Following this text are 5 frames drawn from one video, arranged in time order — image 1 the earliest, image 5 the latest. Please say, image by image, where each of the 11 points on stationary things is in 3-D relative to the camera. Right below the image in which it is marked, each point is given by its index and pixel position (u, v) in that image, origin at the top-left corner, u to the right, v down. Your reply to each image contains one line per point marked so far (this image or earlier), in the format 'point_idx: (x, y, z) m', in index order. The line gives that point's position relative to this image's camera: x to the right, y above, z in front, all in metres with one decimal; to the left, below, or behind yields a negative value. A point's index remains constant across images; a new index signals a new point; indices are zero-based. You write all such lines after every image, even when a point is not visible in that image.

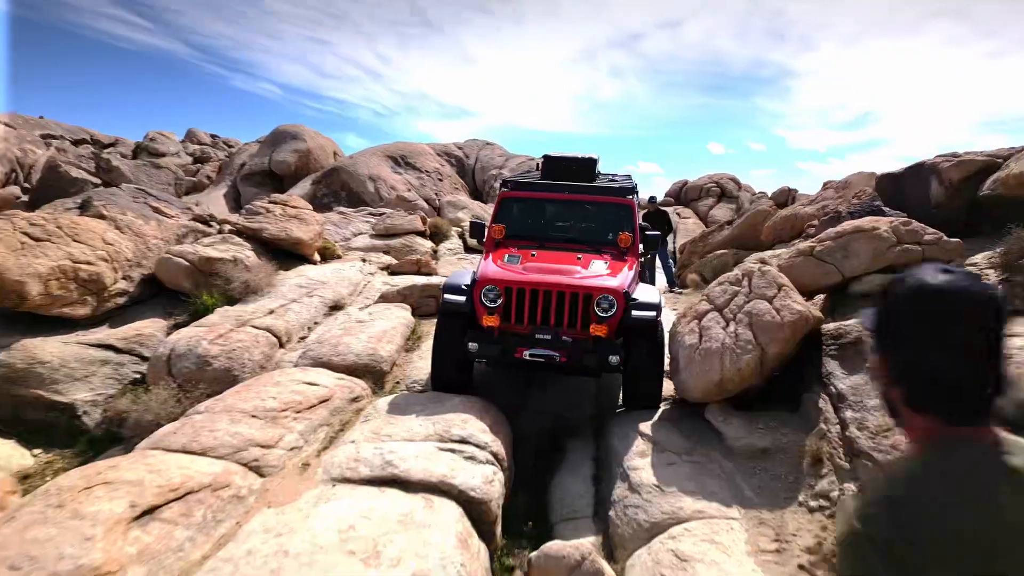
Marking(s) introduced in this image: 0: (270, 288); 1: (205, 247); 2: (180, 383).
0: (-2.9, +0.1, +9.3) m
1: (-3.7, +0.5, +9.5) m
2: (-2.9, -0.8, +6.7) m
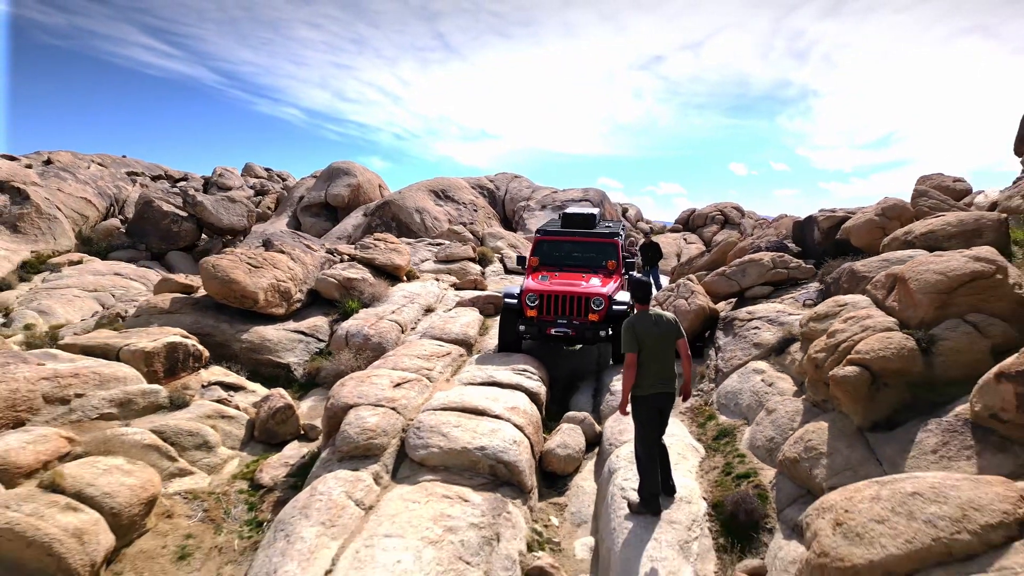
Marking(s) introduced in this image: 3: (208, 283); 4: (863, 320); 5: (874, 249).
0: (-2.3, -0.1, +14.1) m
1: (-3.1, +0.3, +14.3) m
2: (-2.3, -0.9, +11.5) m
3: (-4.7, +0.1, +12.0) m
4: (+2.9, -0.3, +6.4) m
5: (+5.1, +0.5, +10.9) m
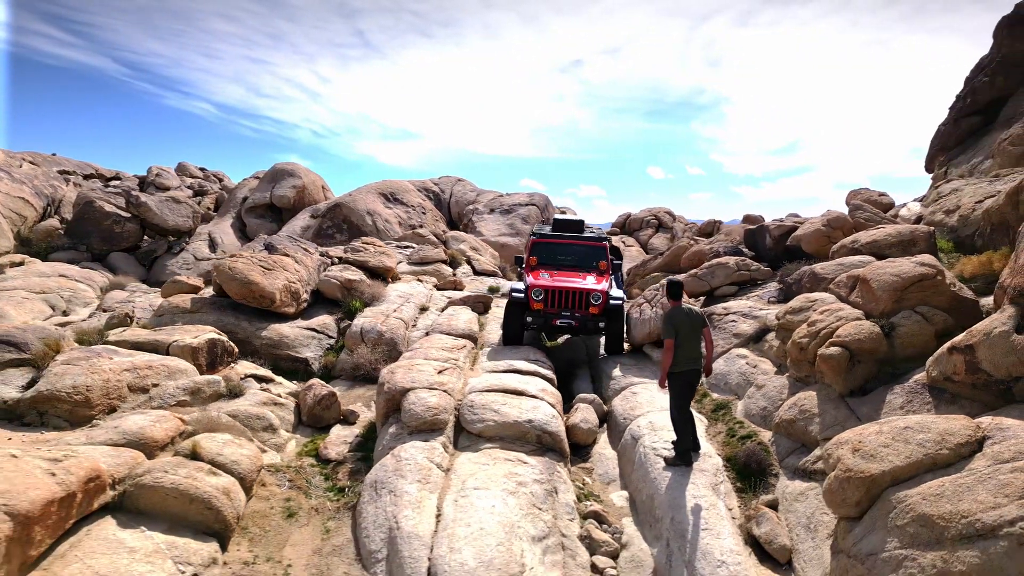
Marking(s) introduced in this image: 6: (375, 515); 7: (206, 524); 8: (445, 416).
0: (-2.6, -0.1, +15.3) m
1: (-3.4, +0.3, +15.4) m
2: (-2.3, -0.9, +12.7) m
3: (-4.8, +0.1, +12.9) m
4: (+3.4, -0.2, +8.1) m
5: (+5.1, +0.6, +12.8) m
6: (-1.2, -2.0, +6.9) m
7: (-2.5, -2.0, +6.4) m
8: (-0.7, -1.4, +8.5) m
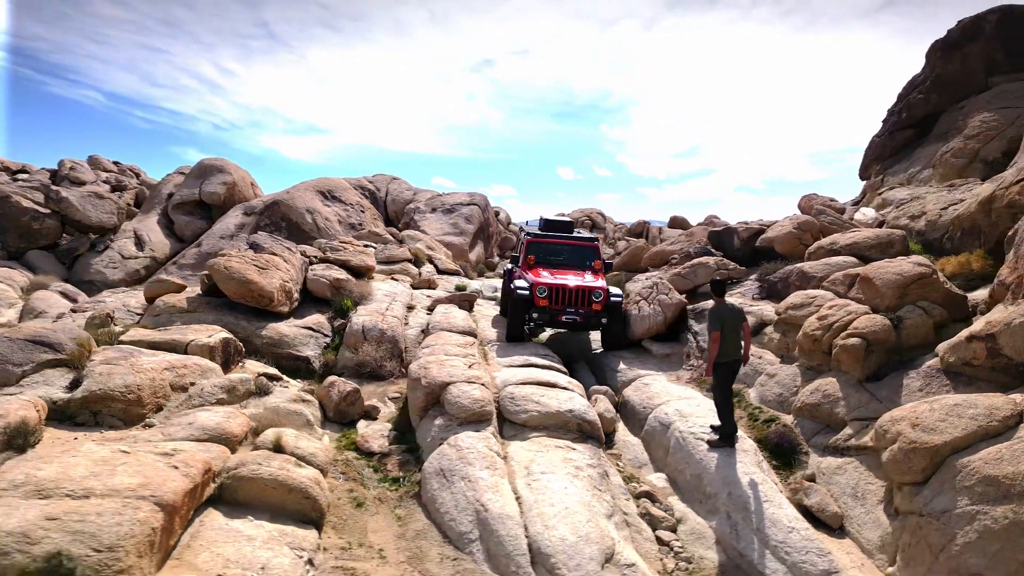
0: (-2.9, -0.1, +15.5) m
1: (-3.7, +0.3, +15.5) m
2: (-2.3, -0.9, +12.9) m
3: (-4.8, +0.1, +12.9) m
4: (+3.9, -0.2, +9.1) m
5: (+5.1, +0.6, +13.9) m
6: (-0.5, -2.0, +7.3) m
7: (-1.8, -2.0, +6.7) m
8: (-0.3, -1.4, +9.0) m
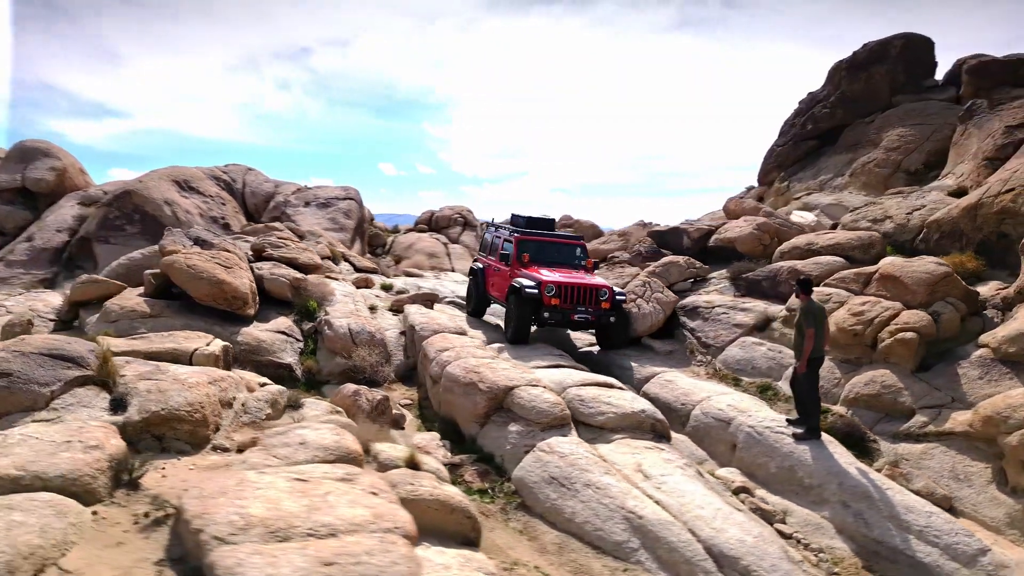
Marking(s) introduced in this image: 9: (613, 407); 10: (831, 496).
0: (-3.5, -0.1, +14.4) m
1: (-4.3, +0.3, +14.2) m
2: (-2.3, -0.9, +12.0) m
3: (-4.7, +0.1, +11.5) m
4: (+4.6, -0.2, +9.8) m
5: (+4.6, +0.6, +14.8) m
6: (+0.7, -2.0, +7.0) m
7: (-0.4, -2.0, +6.1) m
8: (+0.6, -1.4, +8.7) m
9: (+1.1, -1.4, +8.9) m
10: (+3.2, -2.1, +7.6) m
